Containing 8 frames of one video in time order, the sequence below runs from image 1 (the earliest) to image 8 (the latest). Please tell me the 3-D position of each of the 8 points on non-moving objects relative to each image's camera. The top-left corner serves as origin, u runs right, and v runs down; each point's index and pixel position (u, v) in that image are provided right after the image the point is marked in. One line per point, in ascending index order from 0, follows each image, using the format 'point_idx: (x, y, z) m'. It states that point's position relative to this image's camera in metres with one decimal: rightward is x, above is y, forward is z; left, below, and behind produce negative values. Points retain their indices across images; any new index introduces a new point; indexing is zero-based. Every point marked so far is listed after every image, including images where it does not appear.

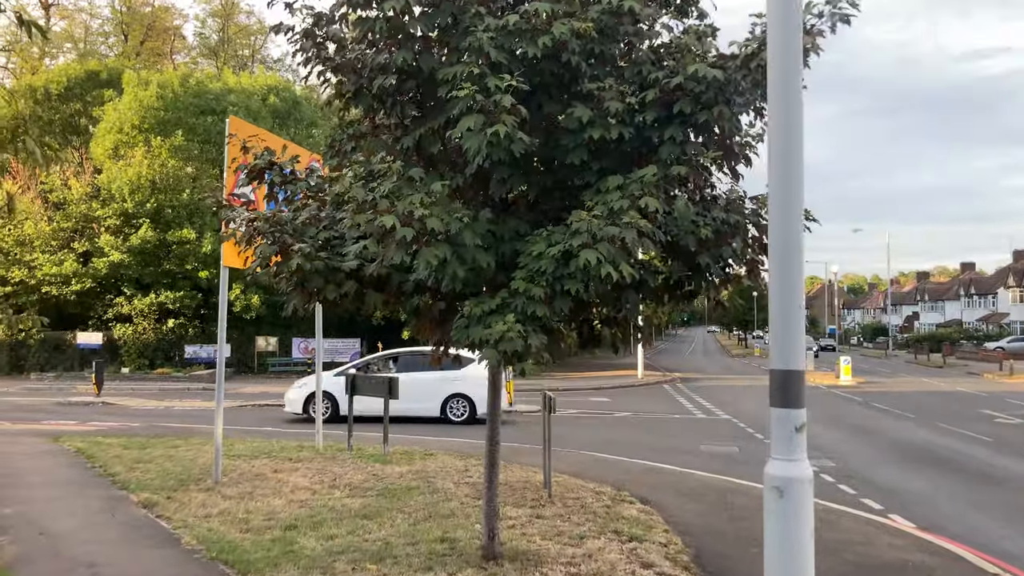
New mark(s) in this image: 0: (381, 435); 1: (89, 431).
0: (-1.8, -2.0, +11.9) m
1: (-6.3, -2.2, +13.2) m
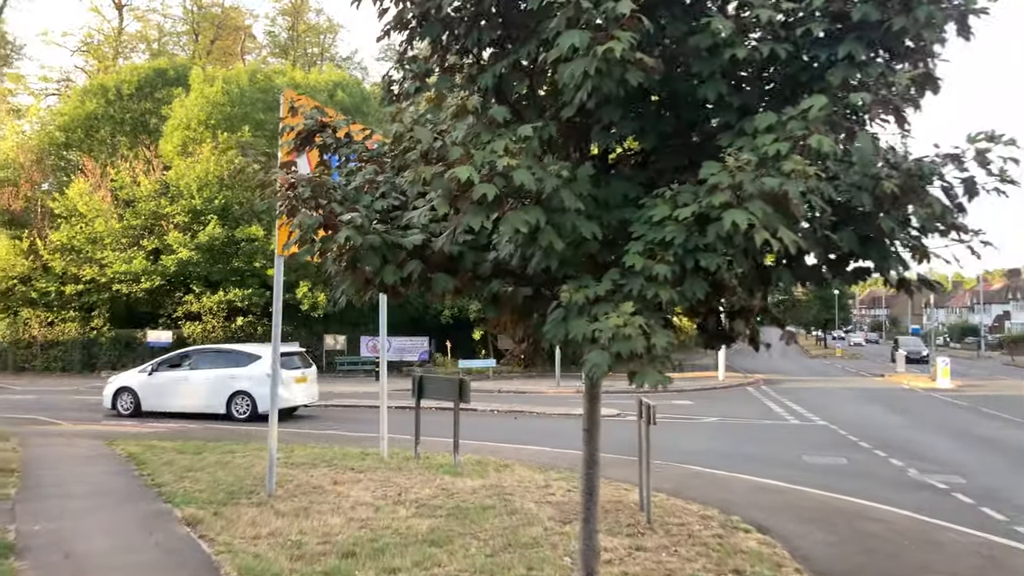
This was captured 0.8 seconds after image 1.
0: (-0.8, -1.9, +10.9) m
1: (-5.2, -2.1, +12.6) m
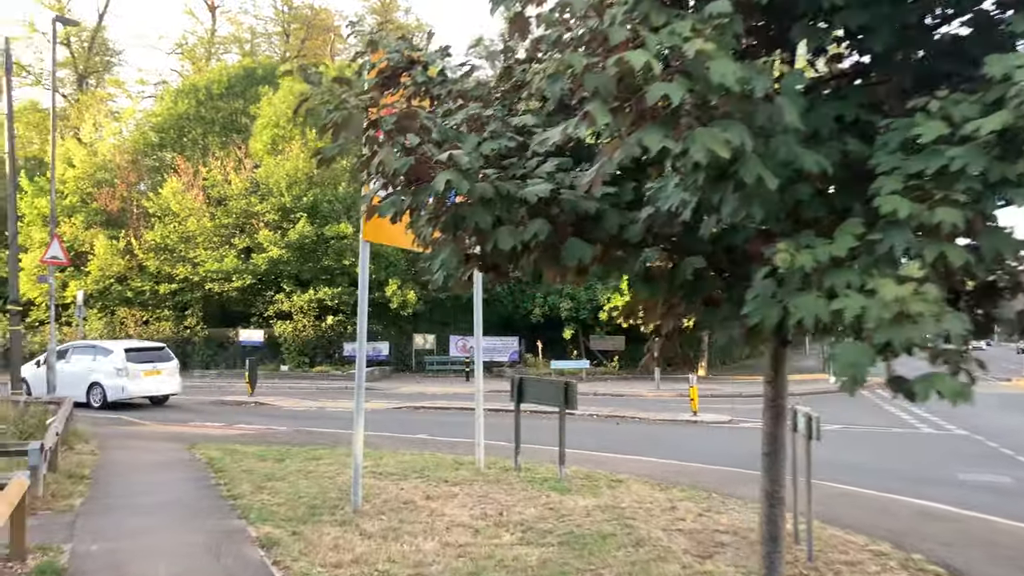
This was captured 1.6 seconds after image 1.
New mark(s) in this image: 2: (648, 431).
0: (+0.5, -1.8, +9.8) m
1: (-3.8, -2.0, +11.9) m
2: (+2.1, -2.2, +13.6) m
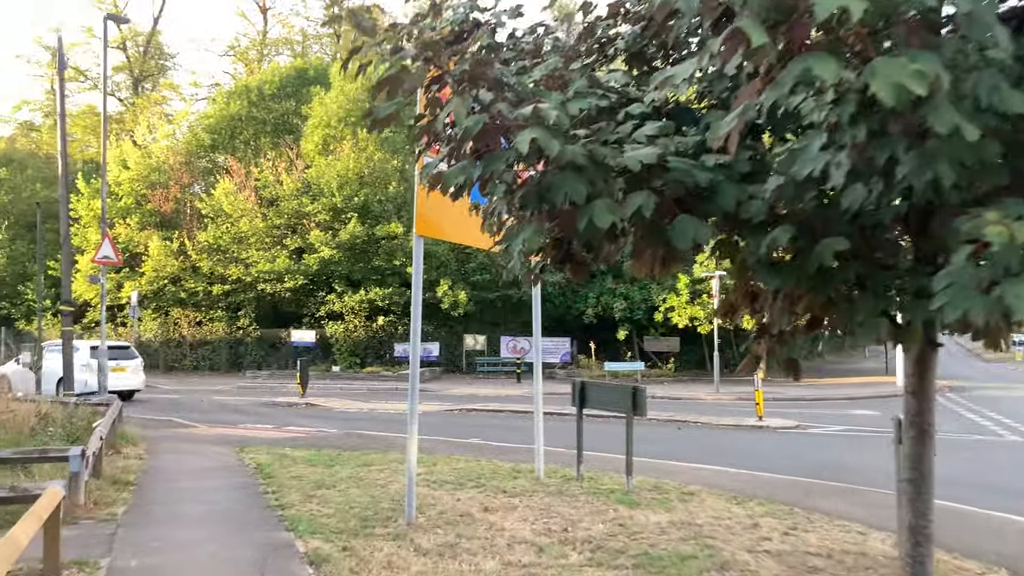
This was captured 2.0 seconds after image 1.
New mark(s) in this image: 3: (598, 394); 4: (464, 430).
0: (+1.1, -1.8, +9.3) m
1: (-3.1, -2.0, +11.6) m
2: (+3.0, -2.2, +12.9) m
3: (+0.8, -0.9, +7.8) m
4: (-0.7, -2.1, +13.3) m
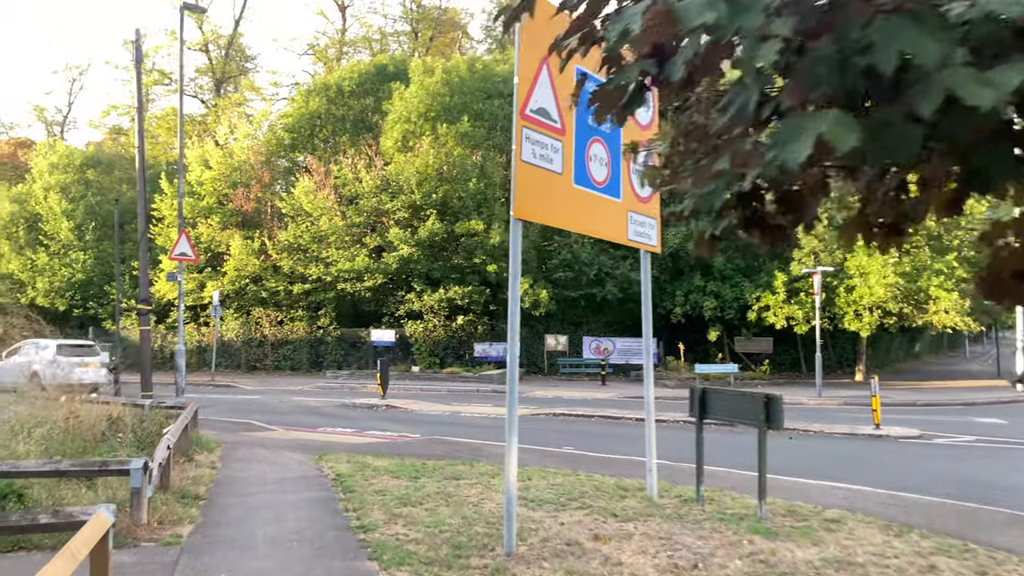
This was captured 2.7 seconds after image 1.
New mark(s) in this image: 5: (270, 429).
0: (+2.1, -1.7, +8.2) m
1: (-1.9, -2.0, +10.9) m
2: (+4.2, -2.1, +11.7) m
3: (+1.6, -0.9, +6.8) m
4: (+0.6, -2.1, +12.3) m
5: (-3.6, -2.1, +13.0) m
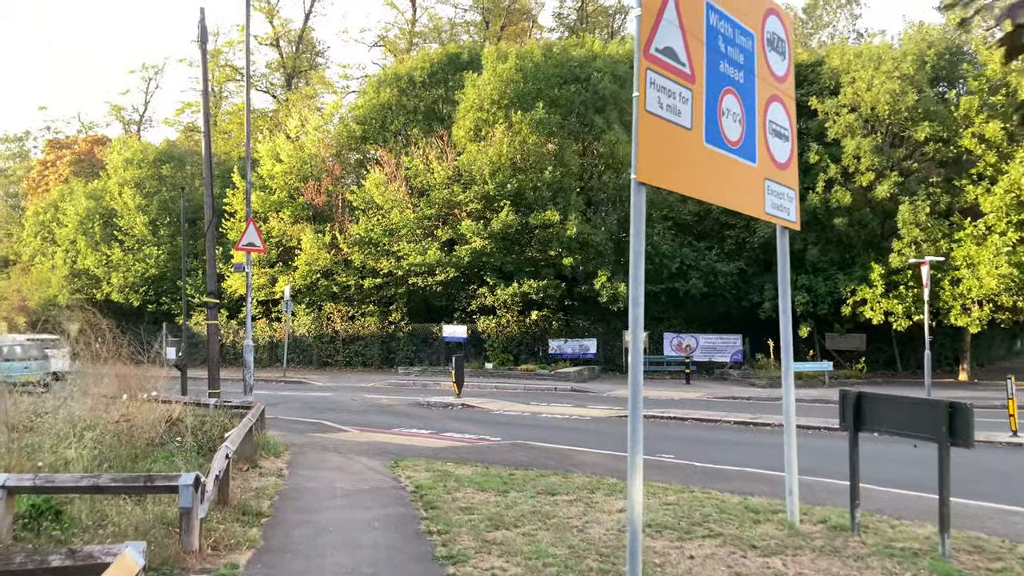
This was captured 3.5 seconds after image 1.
0: (+2.9, -1.6, +7.0) m
1: (-0.8, -1.8, +9.9) m
2: (+5.3, -2.0, +10.3) m
3: (+2.3, -0.8, +5.6) m
4: (+1.7, -2.0, +11.2) m
5: (-2.4, -2.0, +12.2) m
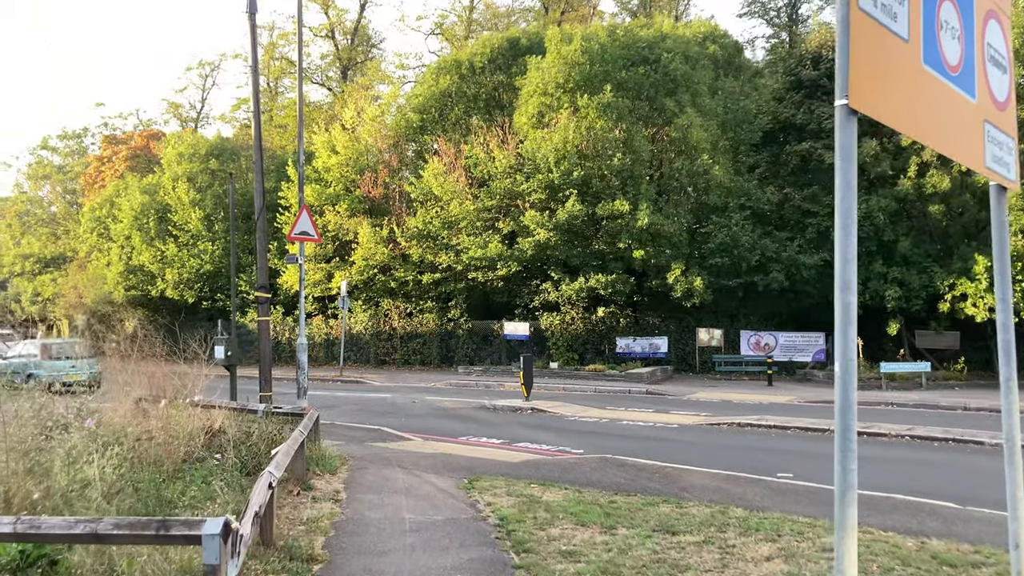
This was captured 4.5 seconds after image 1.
0: (+3.6, -1.5, +5.4) m
1: (+0.1, -1.7, +8.6) m
2: (+6.2, -1.9, +8.6) m
3: (+3.0, -0.7, +4.0) m
4: (+2.7, -1.9, +9.7) m
5: (-1.3, -1.9, +10.9) m
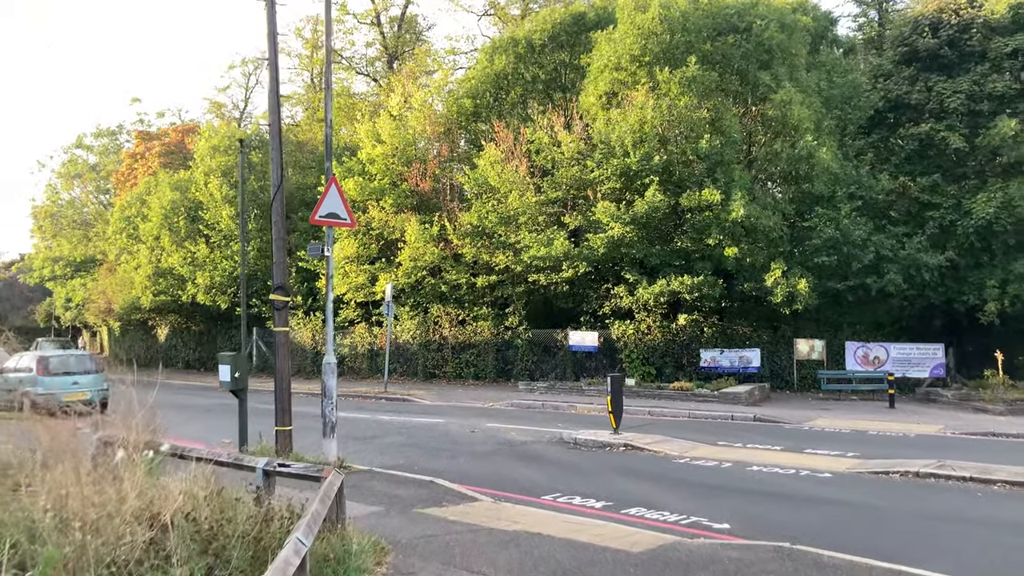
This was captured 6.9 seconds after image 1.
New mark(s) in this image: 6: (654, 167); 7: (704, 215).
0: (+4.2, -1.5, +2.1) m
1: (+0.9, -1.7, +5.4) m
2: (+7.0, -1.9, +5.1) m
3: (+3.5, -0.6, +0.7) m
4: (+3.6, -1.9, +6.4) m
5: (-0.4, -1.9, +7.8) m
6: (+3.2, +2.7, +19.9) m
7: (+4.3, +1.6, +19.8) m
